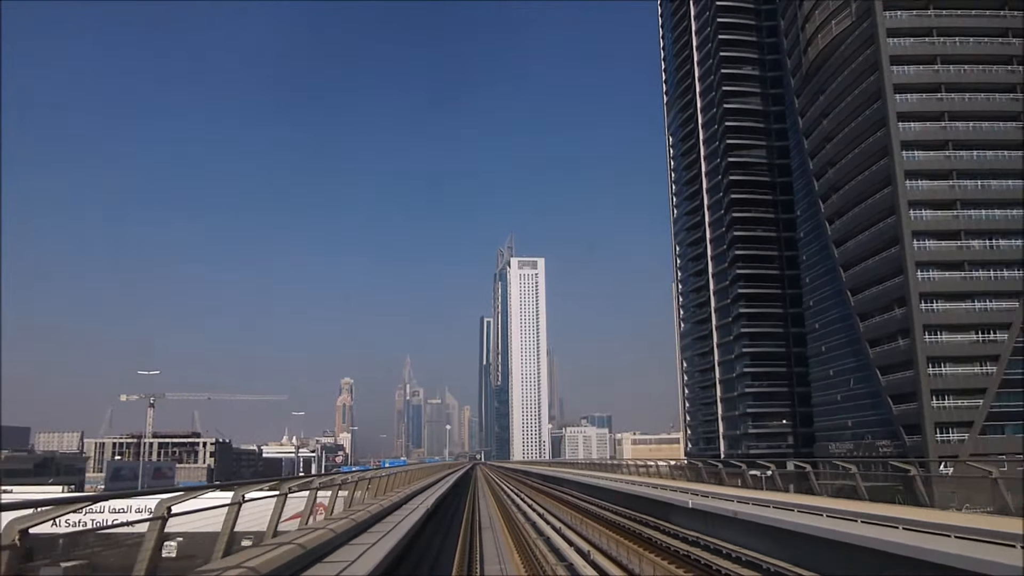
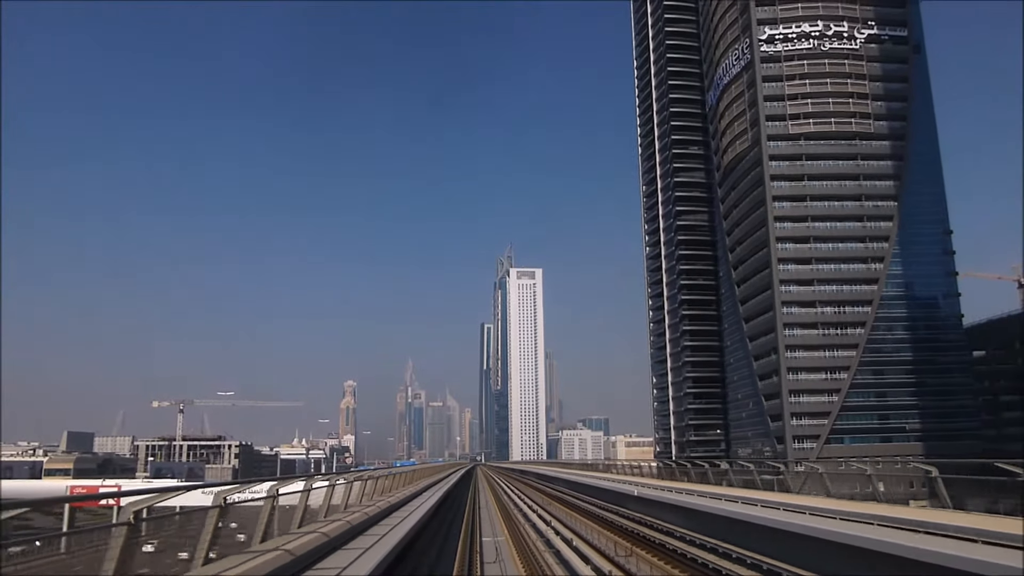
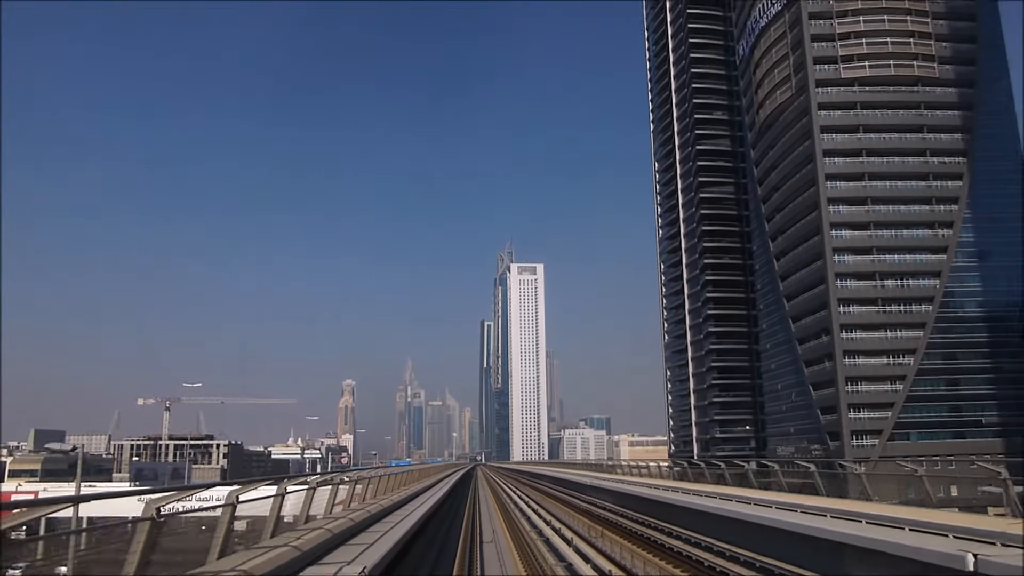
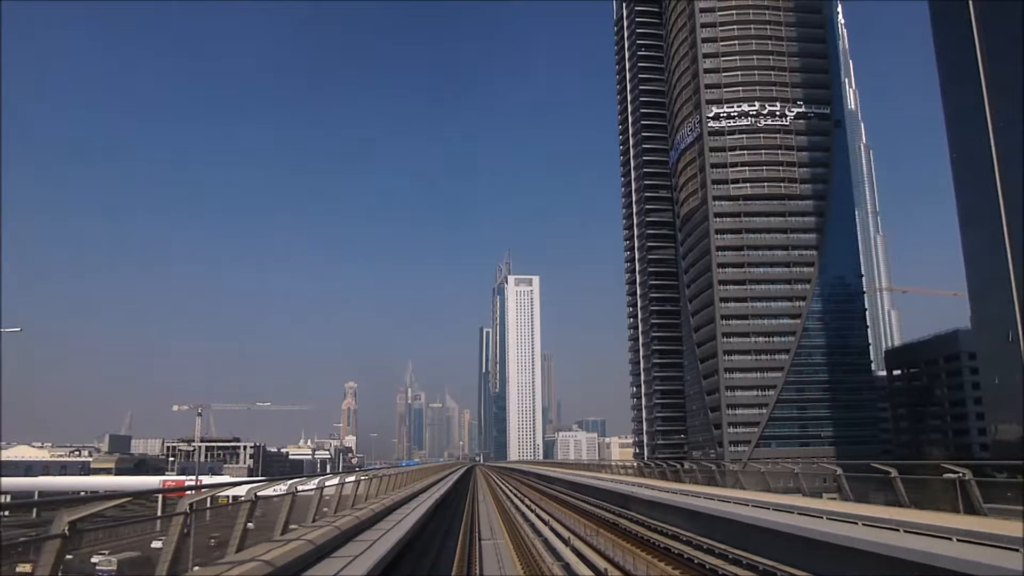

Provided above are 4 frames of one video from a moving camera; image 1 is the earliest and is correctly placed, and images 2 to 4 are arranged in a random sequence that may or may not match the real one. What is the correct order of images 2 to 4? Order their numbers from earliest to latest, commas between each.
3, 2, 4
